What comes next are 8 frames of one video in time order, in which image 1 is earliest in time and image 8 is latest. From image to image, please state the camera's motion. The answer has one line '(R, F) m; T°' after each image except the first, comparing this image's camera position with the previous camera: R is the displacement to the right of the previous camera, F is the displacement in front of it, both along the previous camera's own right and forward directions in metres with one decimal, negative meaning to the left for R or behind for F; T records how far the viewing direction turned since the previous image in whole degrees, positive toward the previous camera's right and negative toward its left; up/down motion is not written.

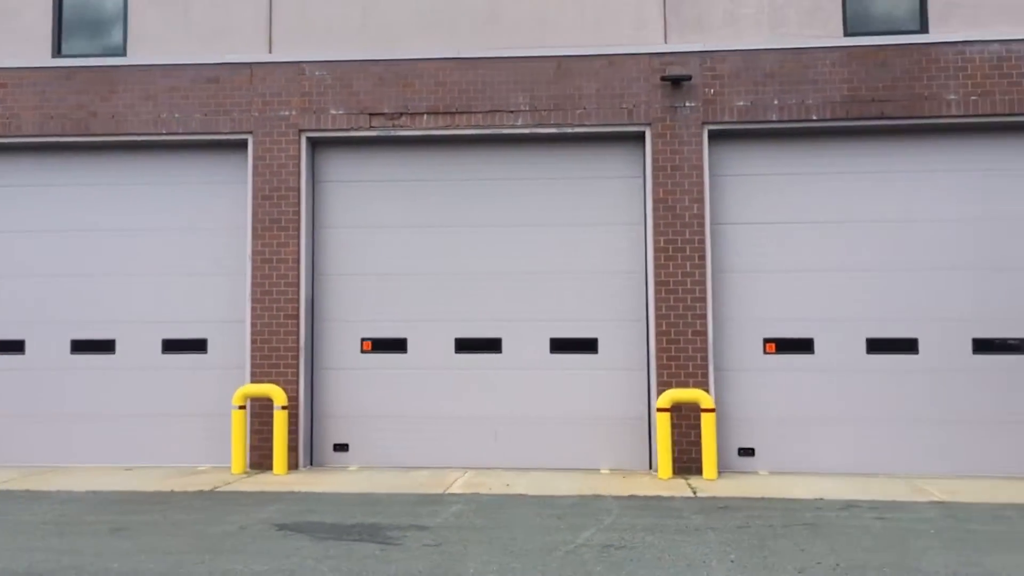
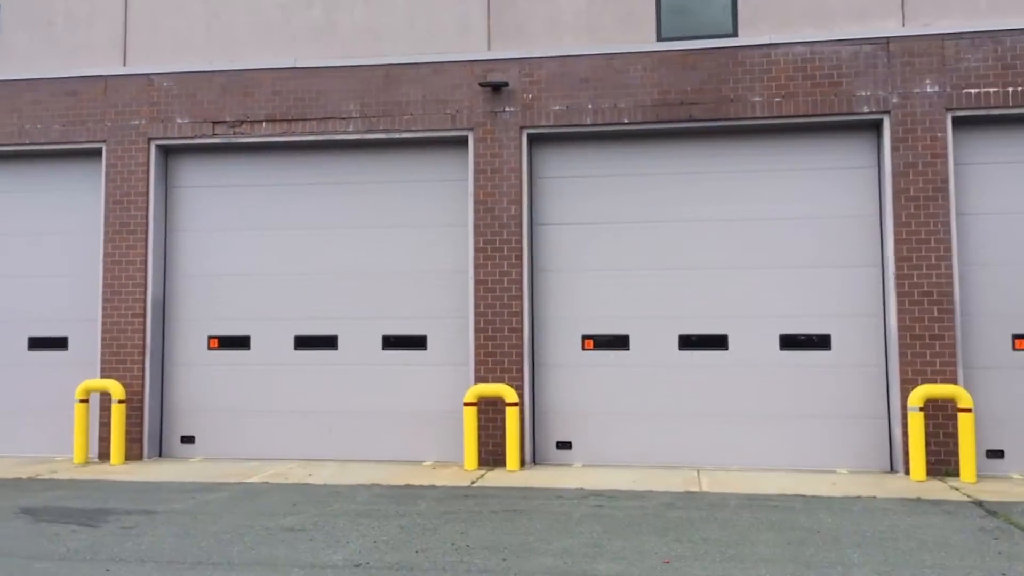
(+3.3, -0.4) m; -2°
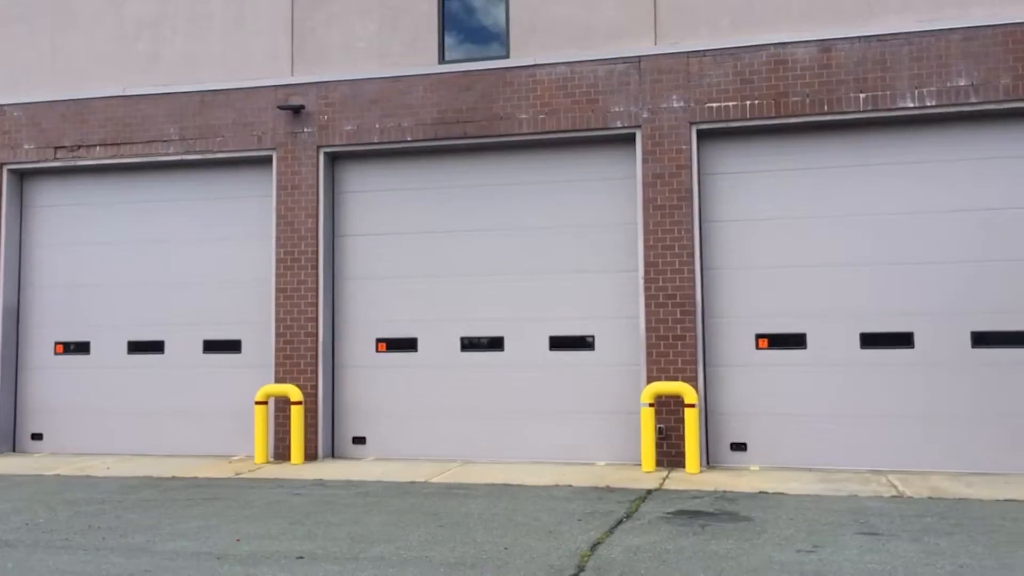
(+4.2, -0.8) m; -3°
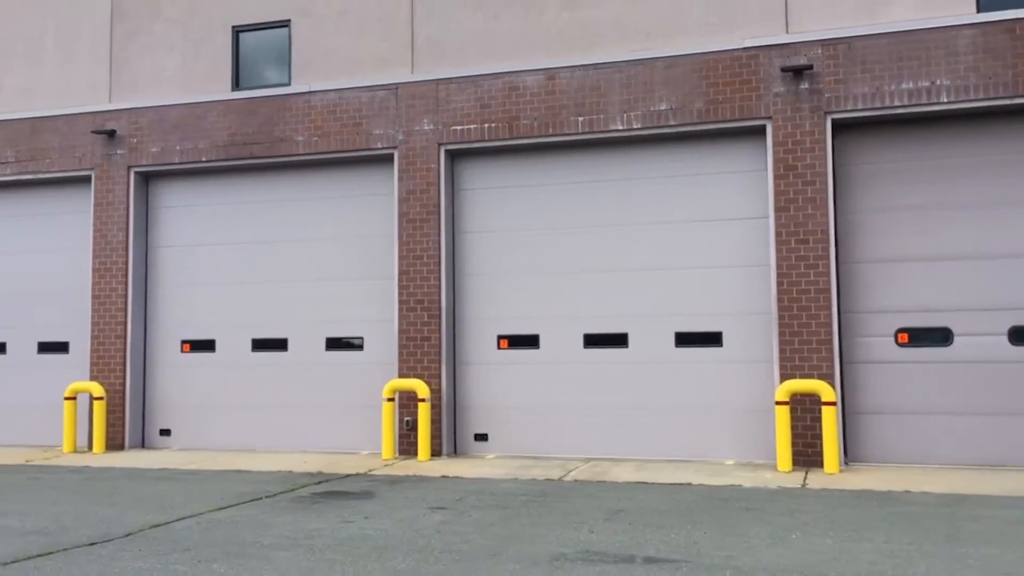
(+4.4, -1.2) m; -2°
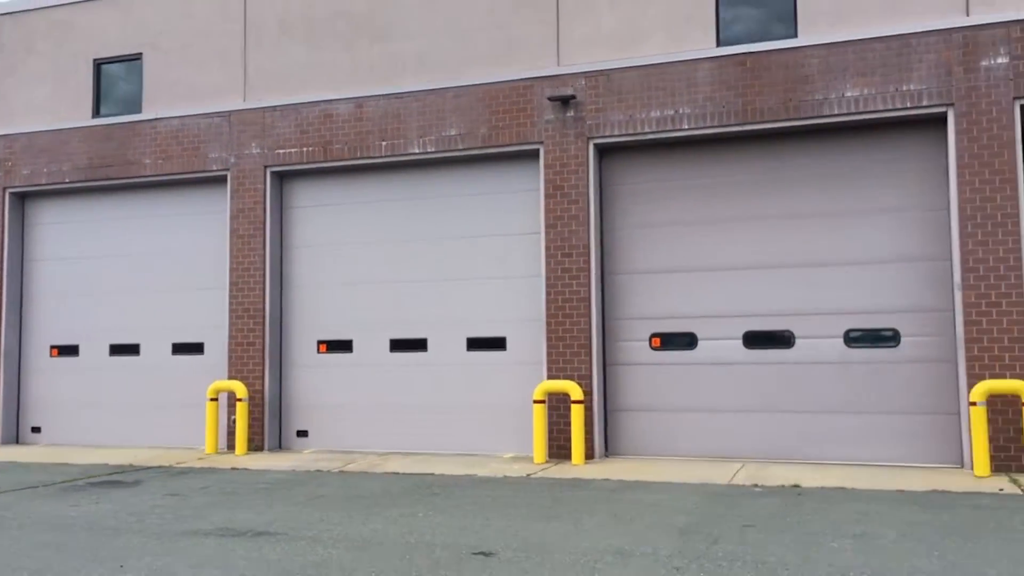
(+3.7, -1.2) m; -1°
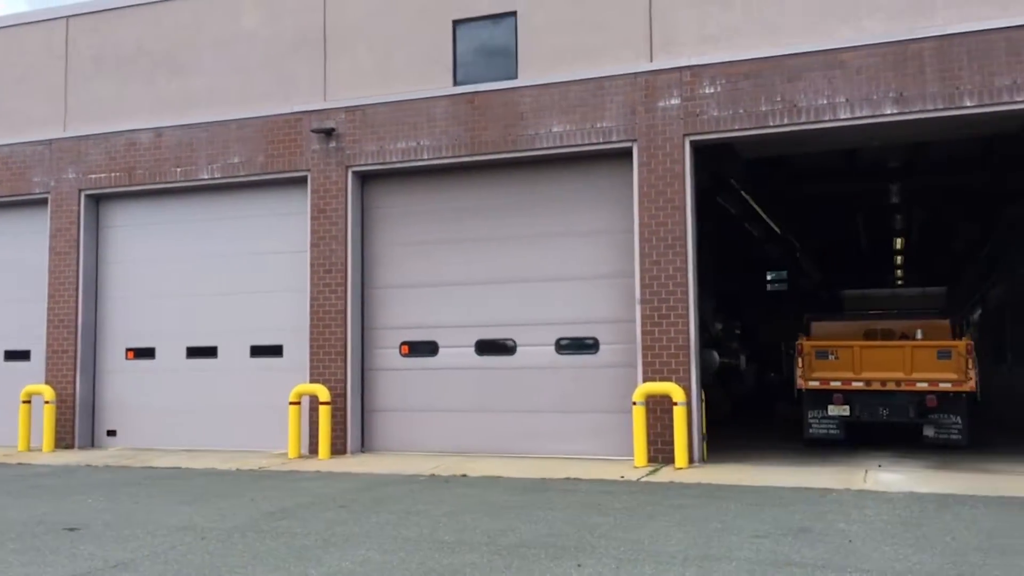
(+4.3, -1.4) m; 0°
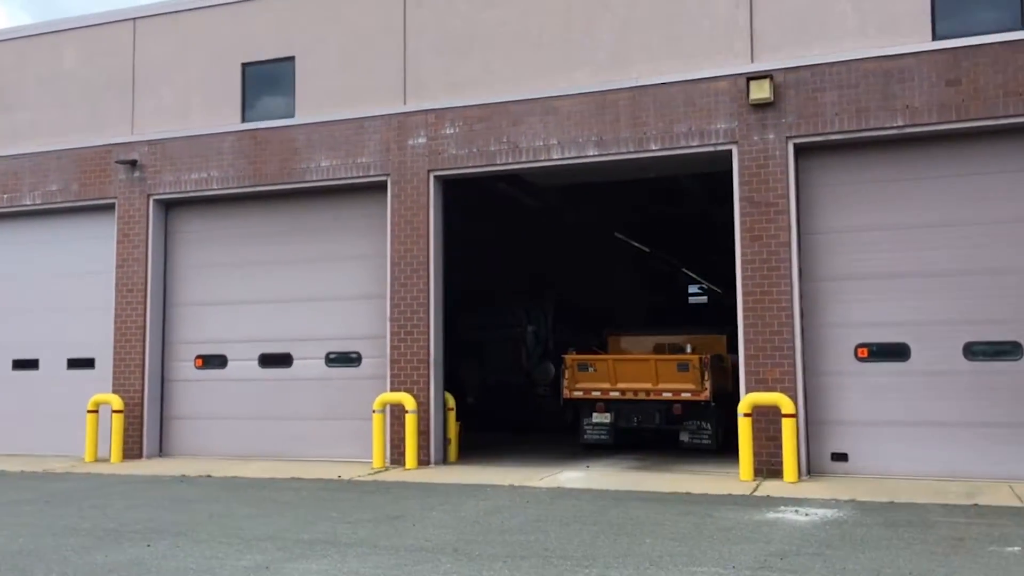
(+4.1, -1.4) m; +1°
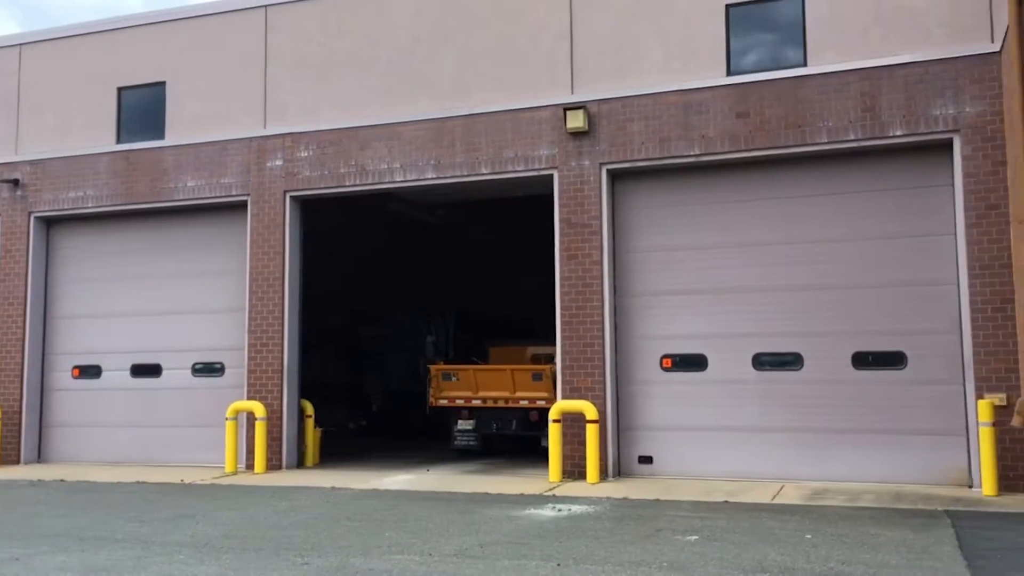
(+2.6, -0.9) m; +1°
